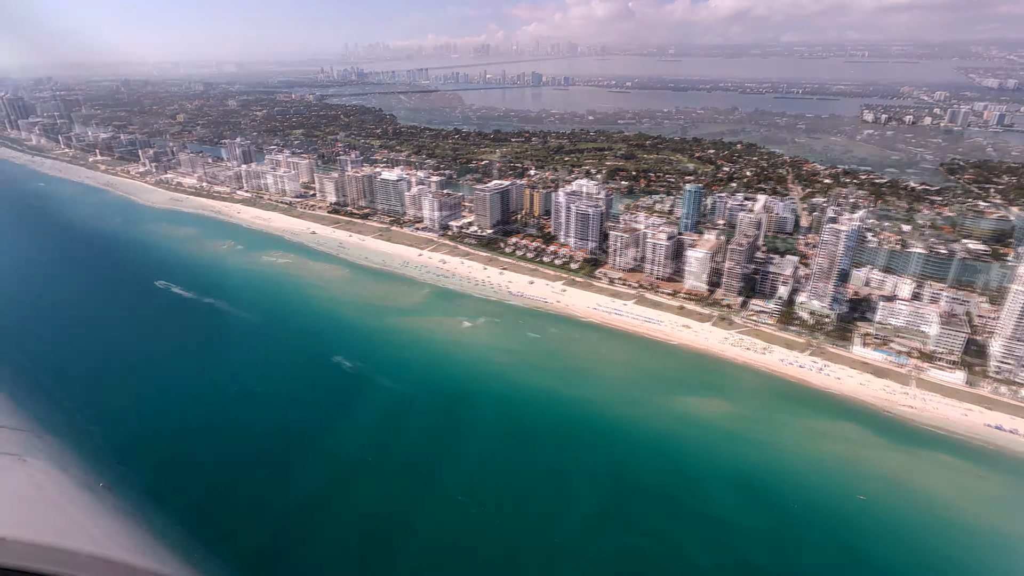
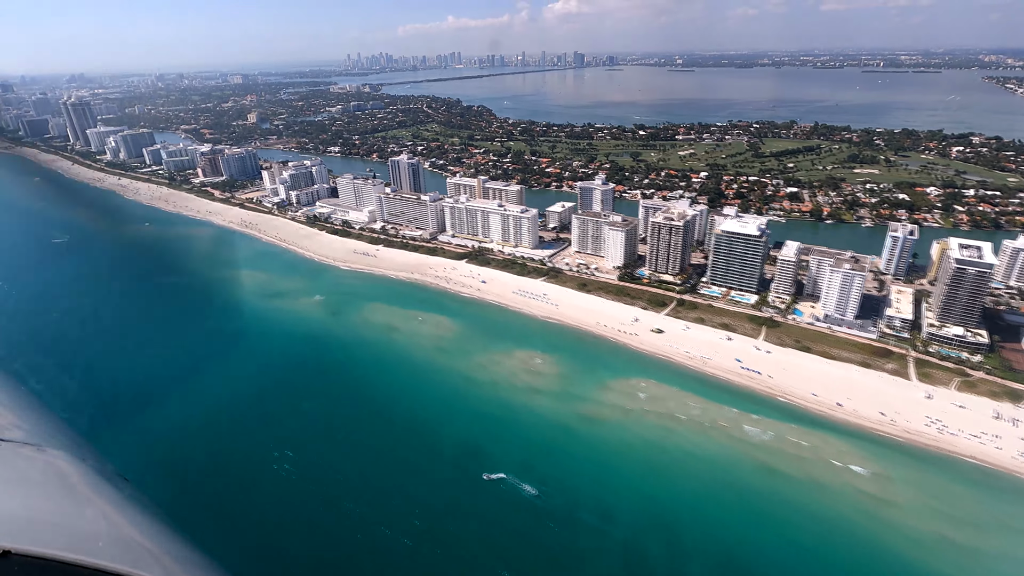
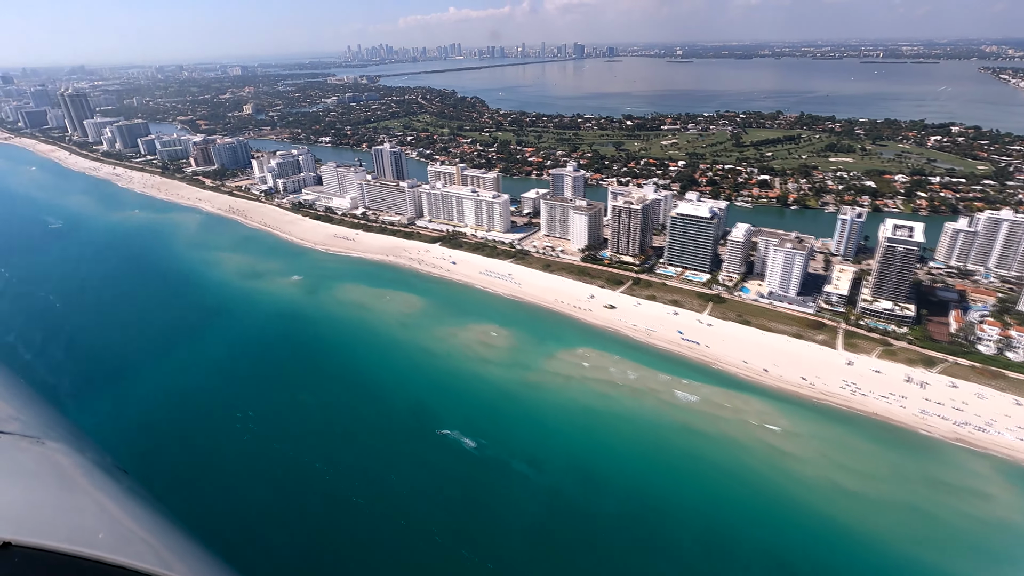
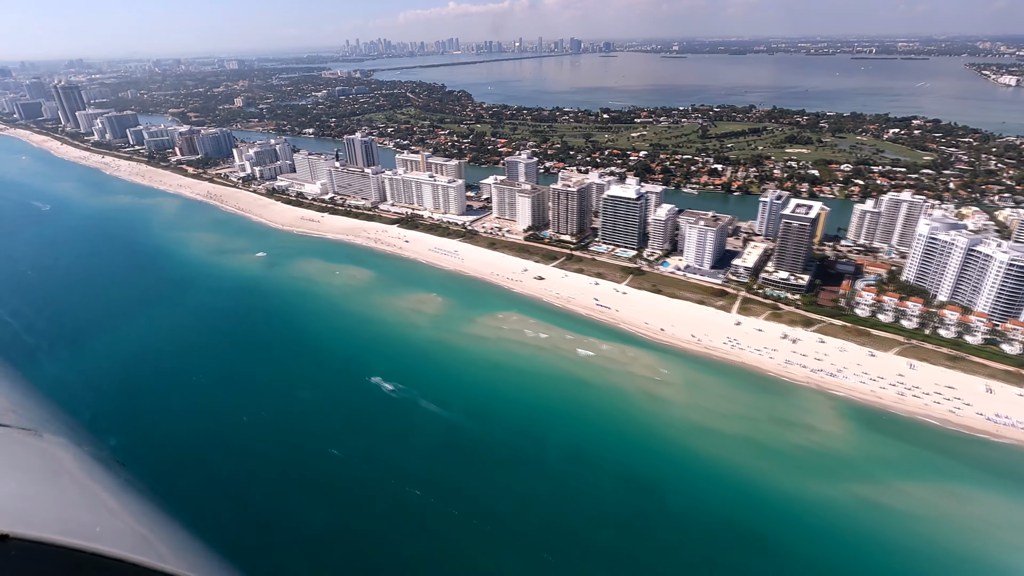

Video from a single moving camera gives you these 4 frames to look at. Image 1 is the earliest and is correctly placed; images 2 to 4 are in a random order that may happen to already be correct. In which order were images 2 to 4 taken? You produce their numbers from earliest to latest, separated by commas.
4, 3, 2
